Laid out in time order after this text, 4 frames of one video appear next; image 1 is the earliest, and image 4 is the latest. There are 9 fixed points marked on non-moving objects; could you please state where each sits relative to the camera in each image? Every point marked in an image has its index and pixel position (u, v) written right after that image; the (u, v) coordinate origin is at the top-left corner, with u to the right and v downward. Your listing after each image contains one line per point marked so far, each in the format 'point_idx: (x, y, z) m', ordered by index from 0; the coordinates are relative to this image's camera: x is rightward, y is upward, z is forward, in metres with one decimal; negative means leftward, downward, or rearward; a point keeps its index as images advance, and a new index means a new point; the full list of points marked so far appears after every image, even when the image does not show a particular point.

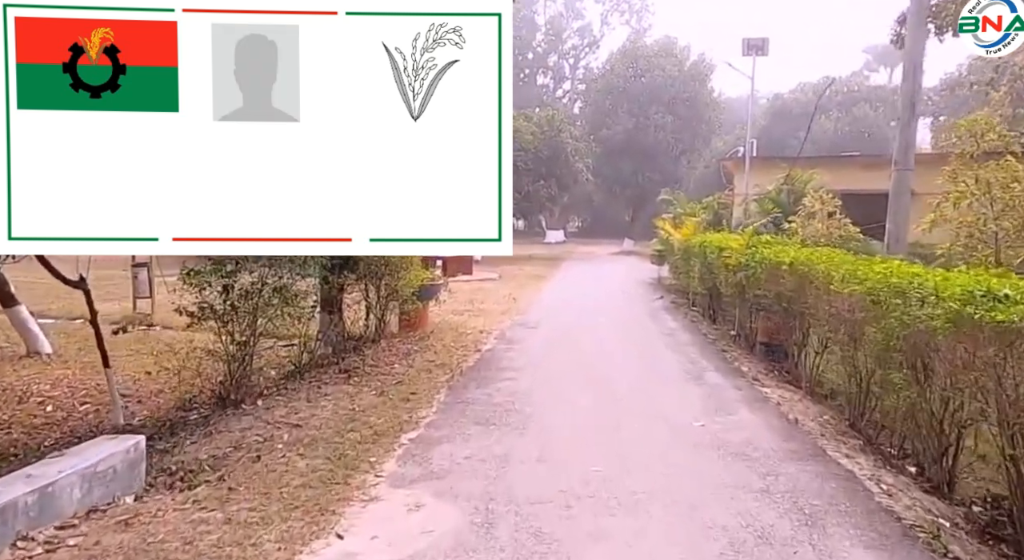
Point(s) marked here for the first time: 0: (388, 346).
0: (-1.4, -0.7, +8.4) m
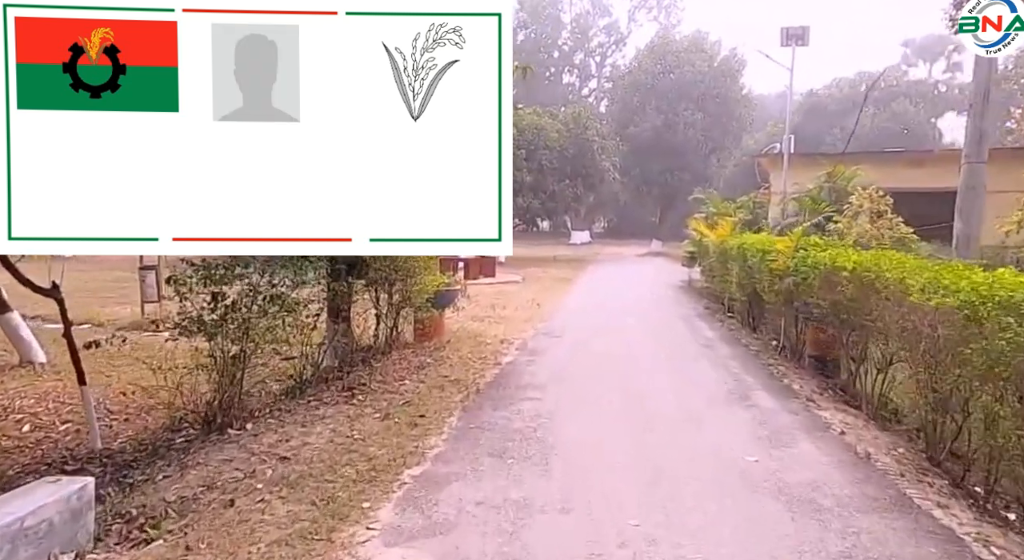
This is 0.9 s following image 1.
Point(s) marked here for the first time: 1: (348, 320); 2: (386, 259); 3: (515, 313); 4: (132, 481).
0: (-1.1, -0.8, +7.7) m
1: (-1.5, -0.4, +7.1) m
2: (-1.2, +0.2, +7.3) m
3: (0.0, -0.5, +11.5) m
4: (-2.2, -1.2, +4.4) m
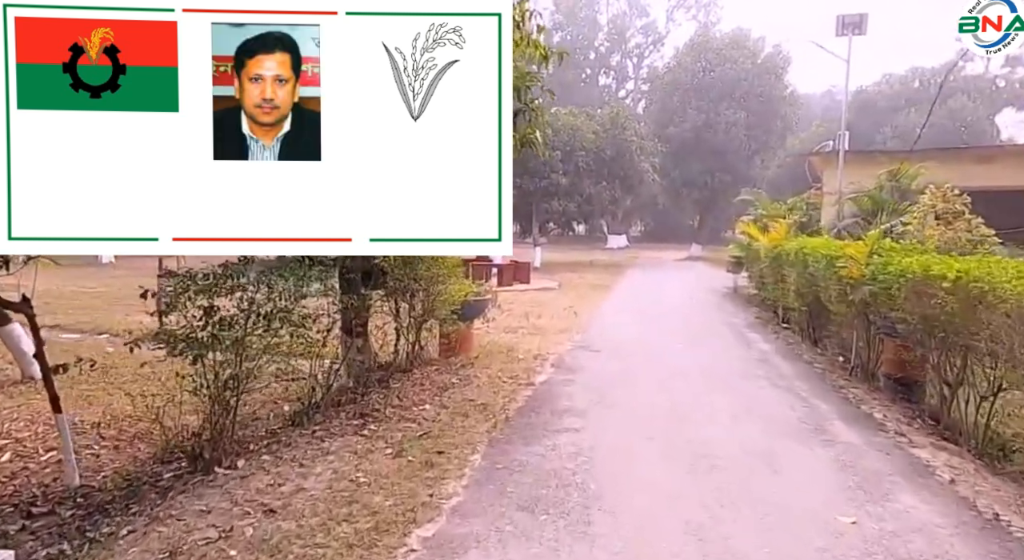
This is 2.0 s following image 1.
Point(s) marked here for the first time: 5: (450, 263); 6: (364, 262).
0: (-0.8, -0.9, +6.9) m
1: (-1.2, -0.5, +6.4) m
2: (-0.9, +0.1, +6.5) m
3: (+0.5, -0.6, +10.6) m
4: (-2.0, -1.2, +3.7) m
5: (-0.6, +0.2, +7.1) m
6: (-1.2, +0.2, +6.3) m
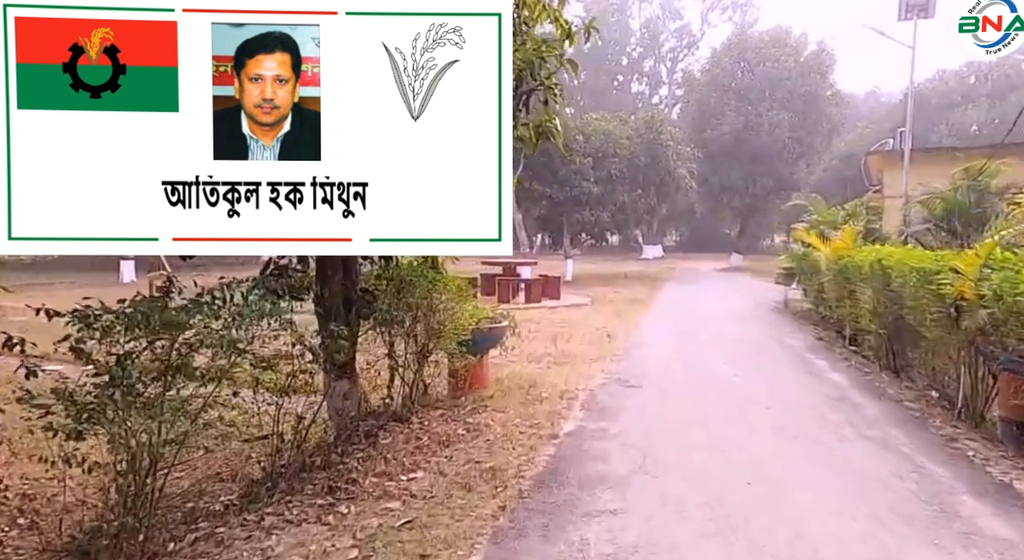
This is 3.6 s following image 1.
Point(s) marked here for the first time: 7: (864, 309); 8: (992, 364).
0: (-0.7, -1.1, +5.7) m
1: (-1.1, -0.7, +5.2) m
2: (-0.8, -0.1, +5.3) m
3: (+0.9, -0.9, +9.3) m
4: (-2.0, -1.4, +2.5) m
5: (-0.5, 0.0, +5.8) m
6: (-1.1, 0.0, +5.1) m
7: (+3.9, -0.3, +8.4) m
8: (+3.3, -0.6, +5.2) m
